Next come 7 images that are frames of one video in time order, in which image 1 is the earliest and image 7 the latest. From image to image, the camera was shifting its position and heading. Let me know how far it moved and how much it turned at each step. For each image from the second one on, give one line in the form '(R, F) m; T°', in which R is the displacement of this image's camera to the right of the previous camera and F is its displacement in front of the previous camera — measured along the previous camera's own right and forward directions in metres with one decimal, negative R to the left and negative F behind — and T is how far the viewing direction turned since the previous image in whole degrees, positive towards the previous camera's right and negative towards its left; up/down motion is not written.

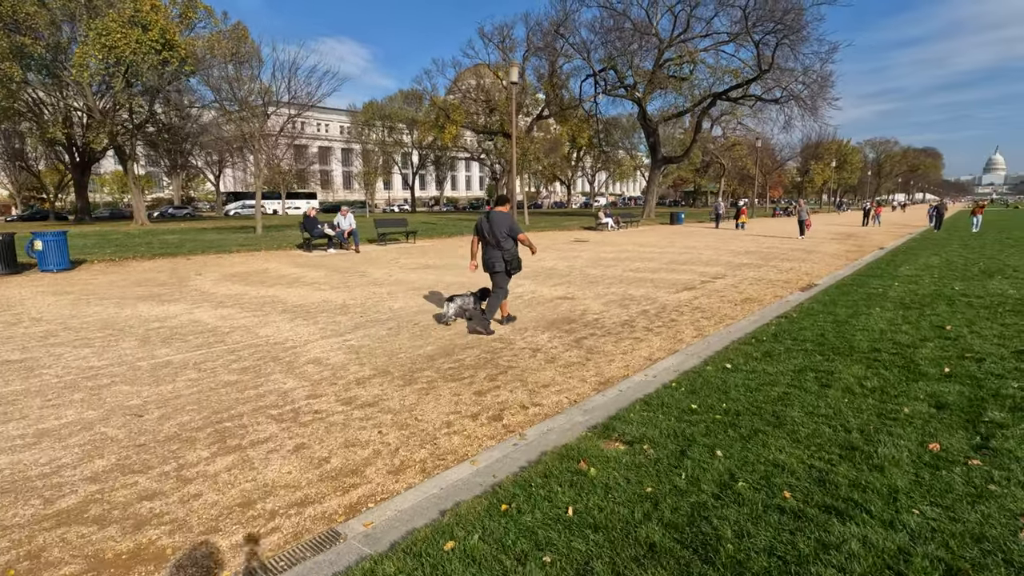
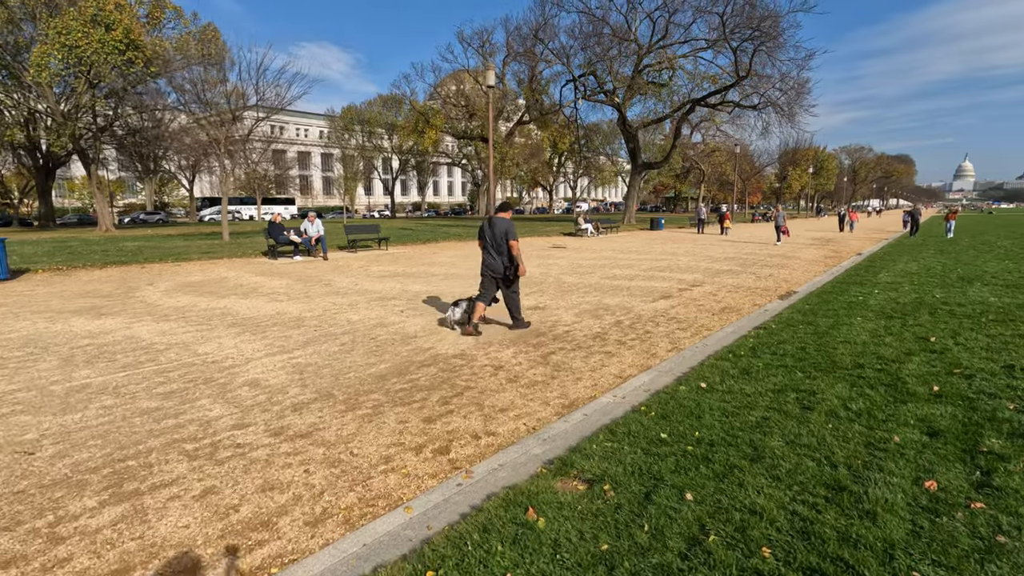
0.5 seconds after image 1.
(+0.2, +0.4) m; +2°
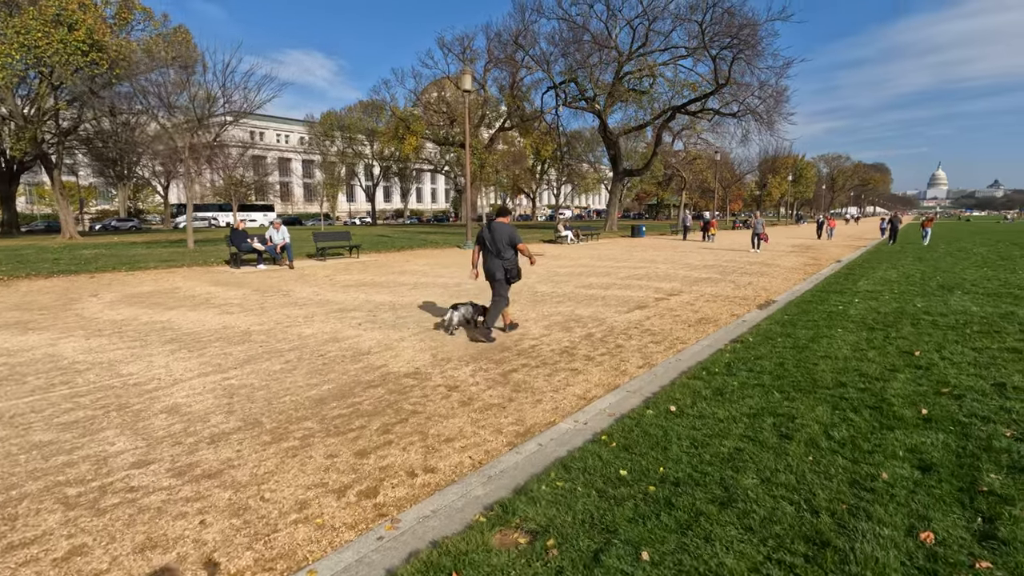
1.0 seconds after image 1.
(+0.3, +0.5) m; +2°
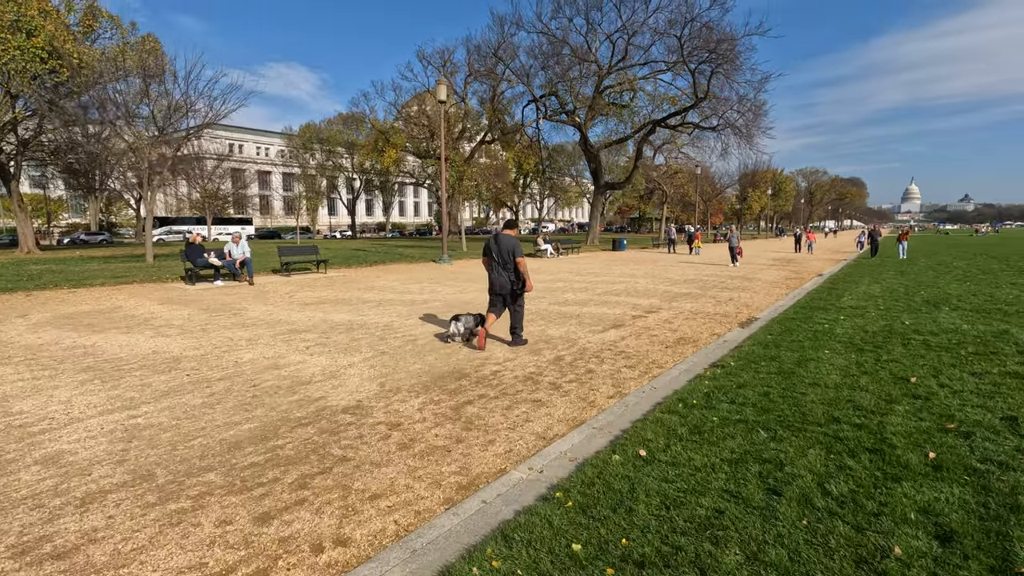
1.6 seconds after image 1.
(+0.3, +0.6) m; +2°
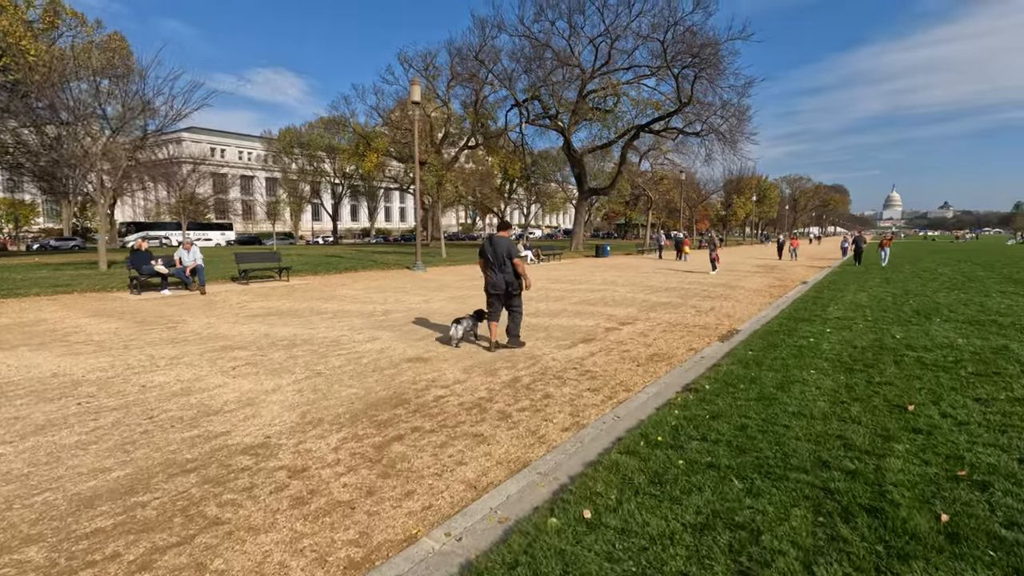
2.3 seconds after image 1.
(+0.4, +0.7) m; +1°
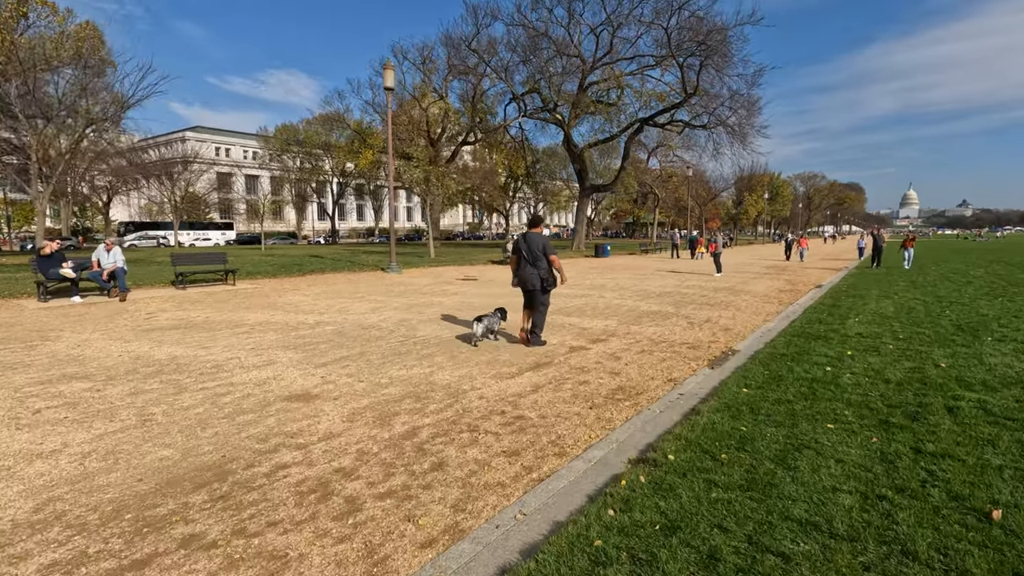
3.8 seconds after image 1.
(+0.9, +1.7) m; -1°
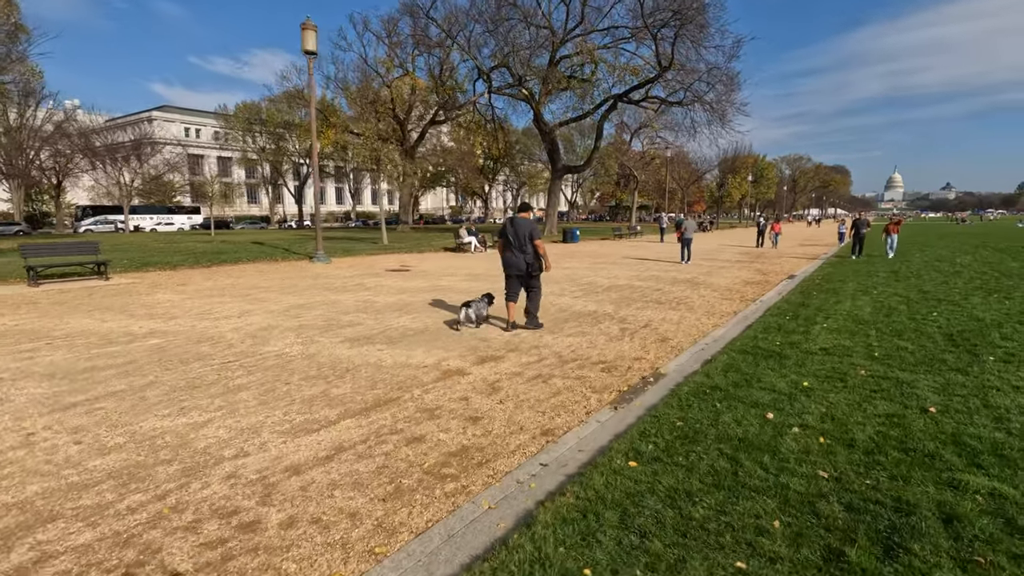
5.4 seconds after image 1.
(+1.4, +1.8) m; +1°
